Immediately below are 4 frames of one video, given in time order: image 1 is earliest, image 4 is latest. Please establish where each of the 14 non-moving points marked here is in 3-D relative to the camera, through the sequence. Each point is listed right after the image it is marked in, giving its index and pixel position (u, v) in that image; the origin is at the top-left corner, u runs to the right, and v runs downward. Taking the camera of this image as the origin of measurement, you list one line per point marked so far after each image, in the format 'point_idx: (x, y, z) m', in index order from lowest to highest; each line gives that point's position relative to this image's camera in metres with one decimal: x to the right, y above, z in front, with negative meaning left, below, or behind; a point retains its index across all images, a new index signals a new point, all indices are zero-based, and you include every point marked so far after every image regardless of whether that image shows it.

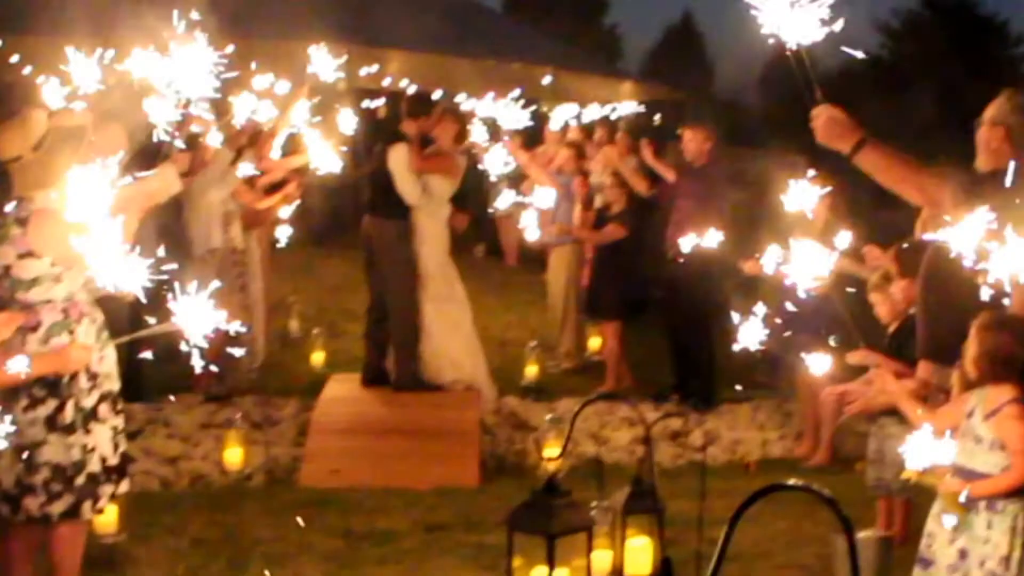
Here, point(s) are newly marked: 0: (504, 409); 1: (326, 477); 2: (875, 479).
0: (-0.1, -0.7, +6.7) m
1: (-1.0, -1.0, +5.7) m
2: (+1.6, -0.9, +5.2) m
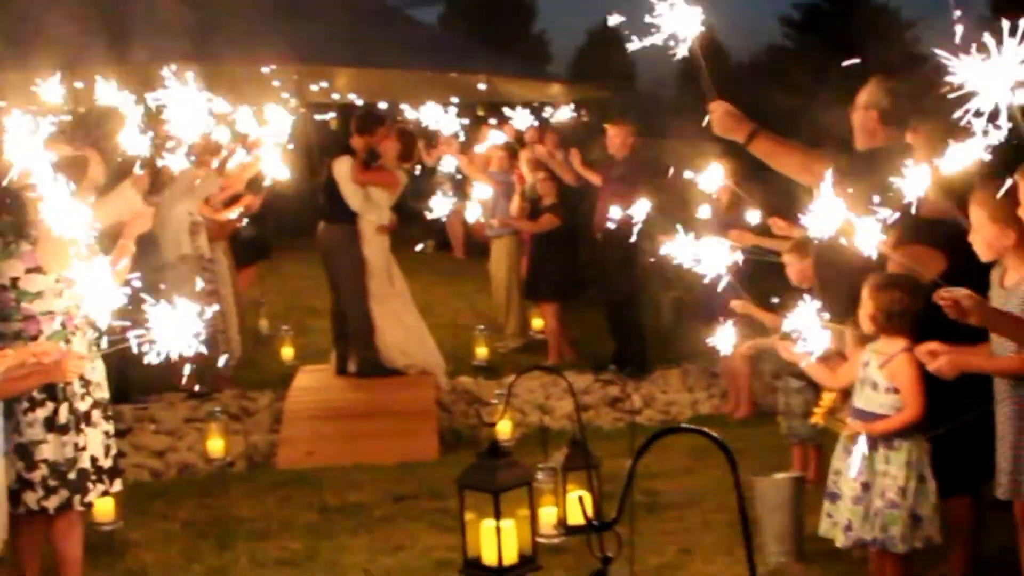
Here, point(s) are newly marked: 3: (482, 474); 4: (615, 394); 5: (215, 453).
0: (-0.3, -0.6, +7.3) m
1: (-1.2, -1.0, +6.3) m
2: (+1.4, -0.7, +5.7) m
3: (0.0, -0.6, +3.4) m
4: (+0.5, -0.8, +8.3) m
5: (-1.7, -0.9, +6.2) m
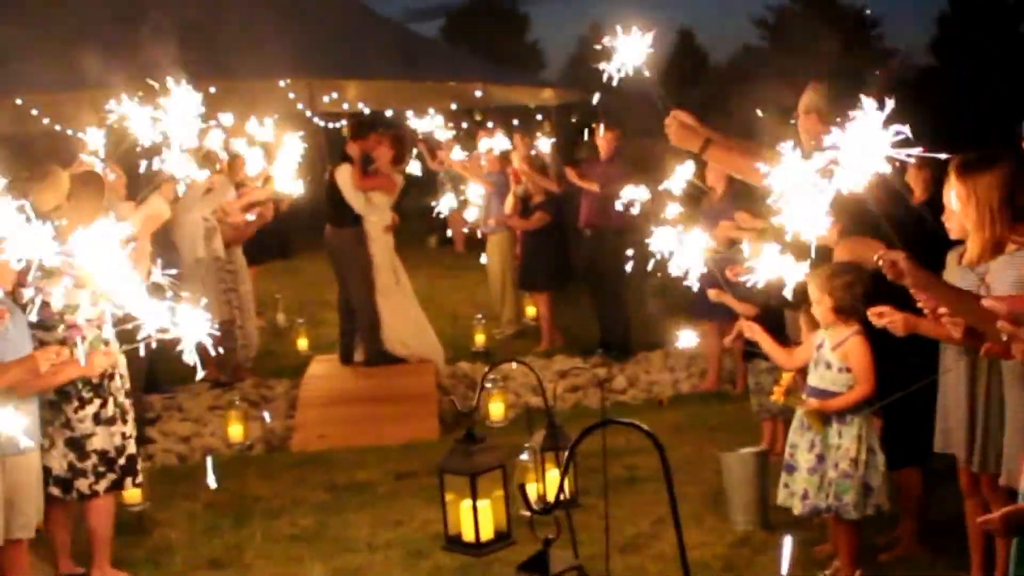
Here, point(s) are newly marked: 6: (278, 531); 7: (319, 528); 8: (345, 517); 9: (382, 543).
0: (-0.3, -0.6, +7.8) m
1: (-1.2, -0.9, +6.9) m
2: (+1.3, -0.6, +6.0) m
3: (-0.2, -0.6, +3.9) m
4: (+0.6, -0.7, +8.7) m
5: (-1.7, -0.9, +6.8) m
6: (-1.2, -1.3, +6.0) m
7: (-1.0, -1.3, +6.0) m
8: (-0.9, -1.3, +6.1) m
9: (-0.7, -1.4, +6.0) m
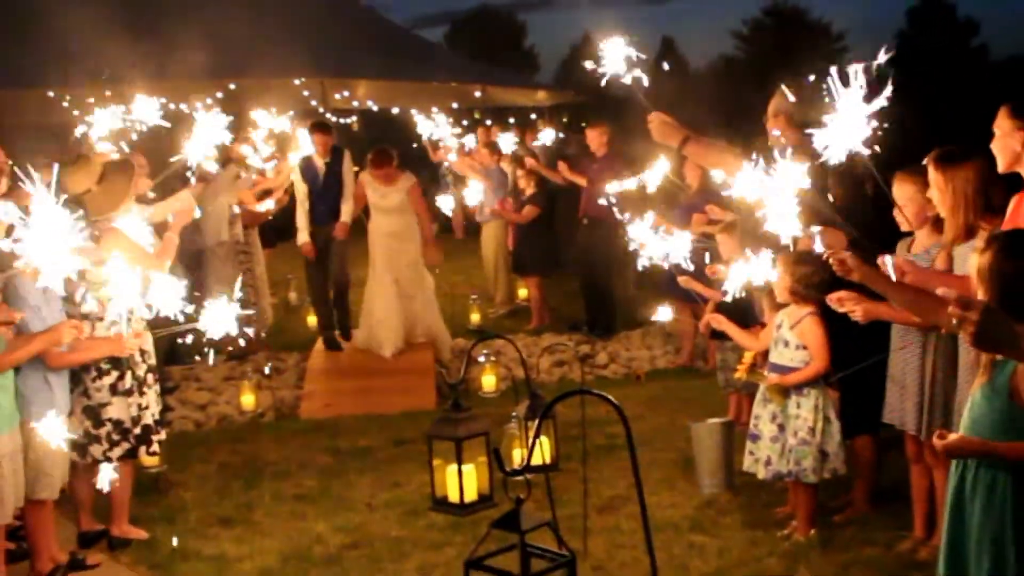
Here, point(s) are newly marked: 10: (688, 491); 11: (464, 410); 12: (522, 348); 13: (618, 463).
0: (-0.3, -0.4, +8.3) m
1: (-1.2, -0.8, +7.4) m
2: (+1.3, -0.5, +6.6) m
3: (-0.3, -0.6, +4.5) m
4: (+0.6, -0.5, +9.3) m
5: (-1.7, -0.8, +7.3) m
6: (-1.3, -1.2, +6.6) m
7: (-1.1, -1.2, +6.6) m
8: (-1.0, -1.1, +6.7) m
9: (-0.8, -1.3, +6.6) m
10: (+1.1, -1.2, +6.8) m
11: (-0.2, -0.5, +4.5) m
12: (+0.1, -0.5, +9.6) m
13: (+0.7, -1.1, +7.2) m
